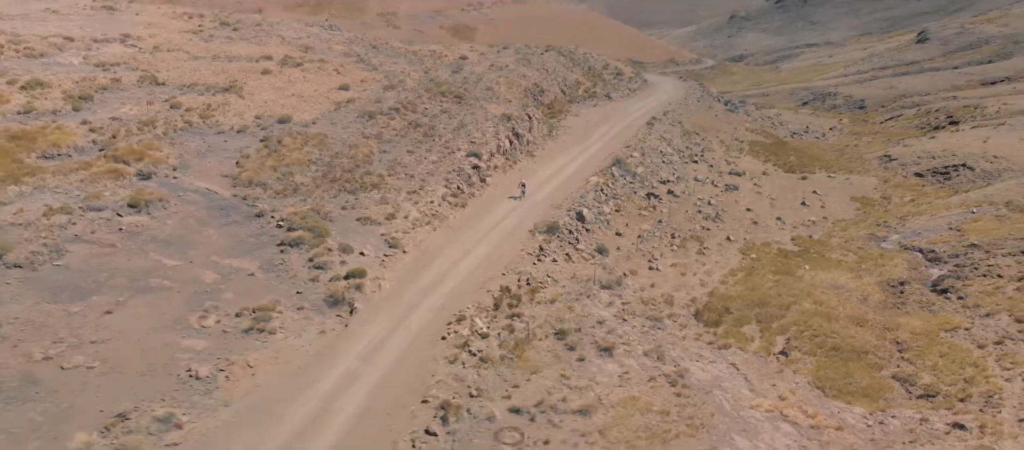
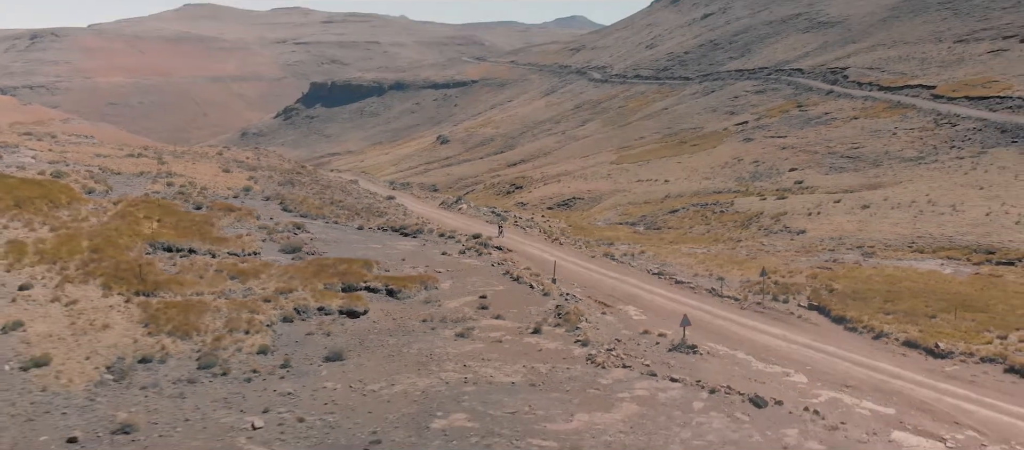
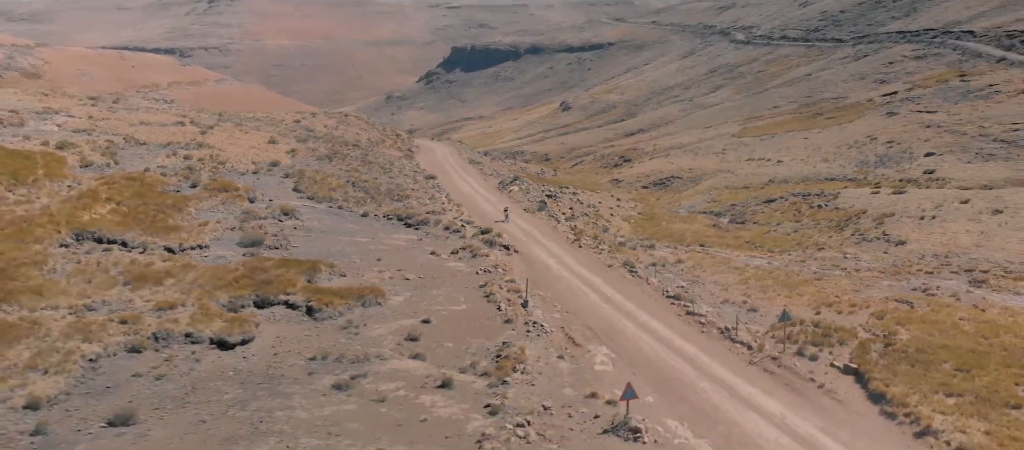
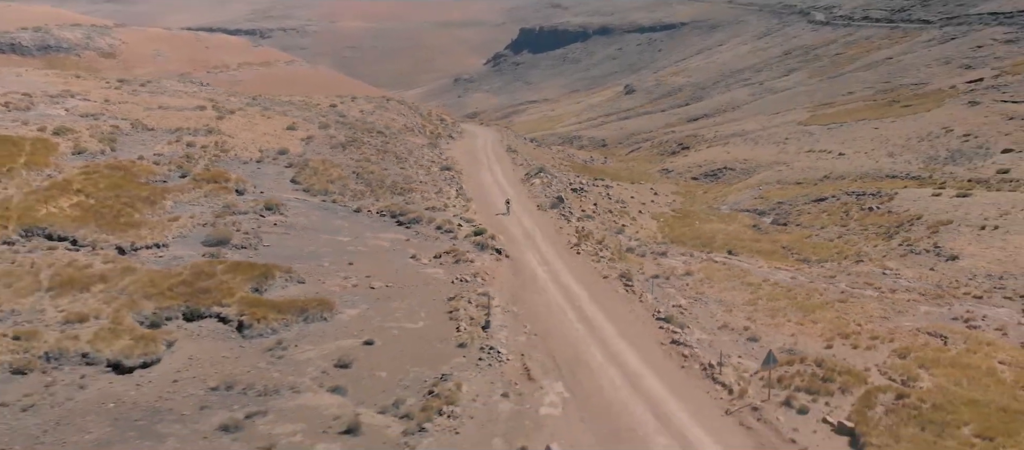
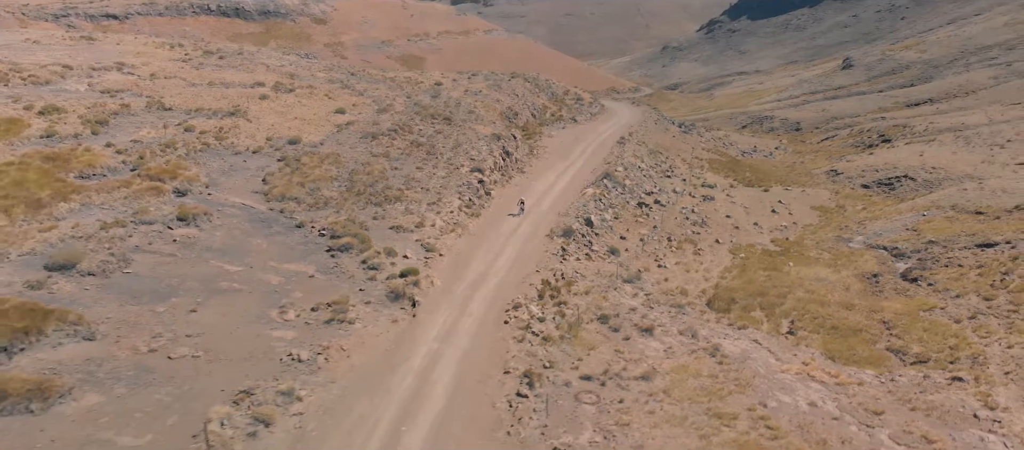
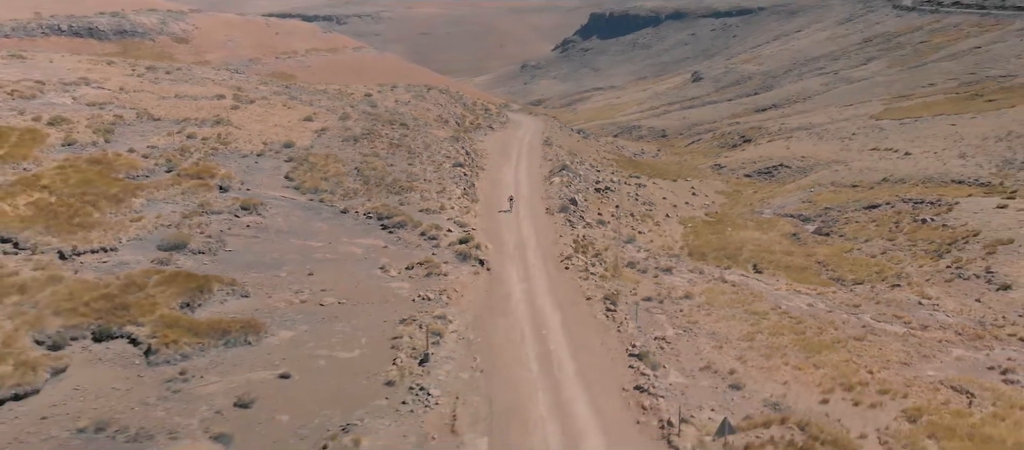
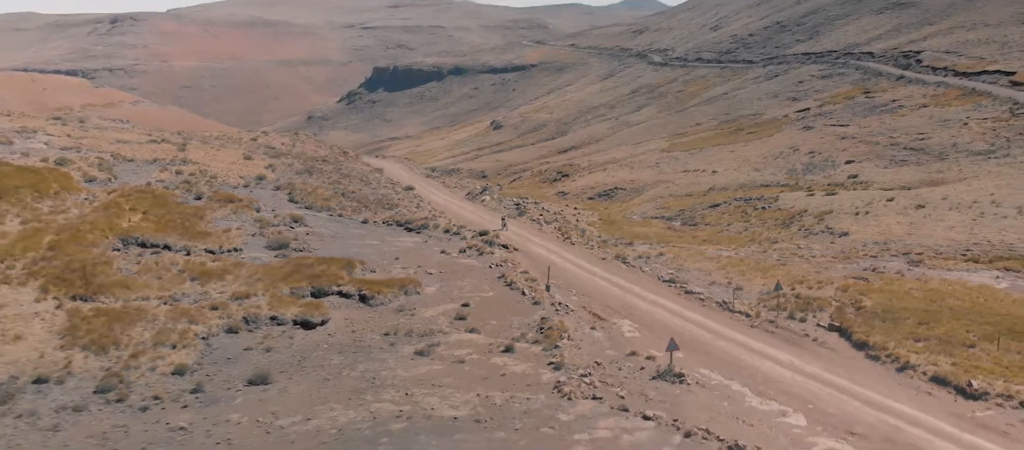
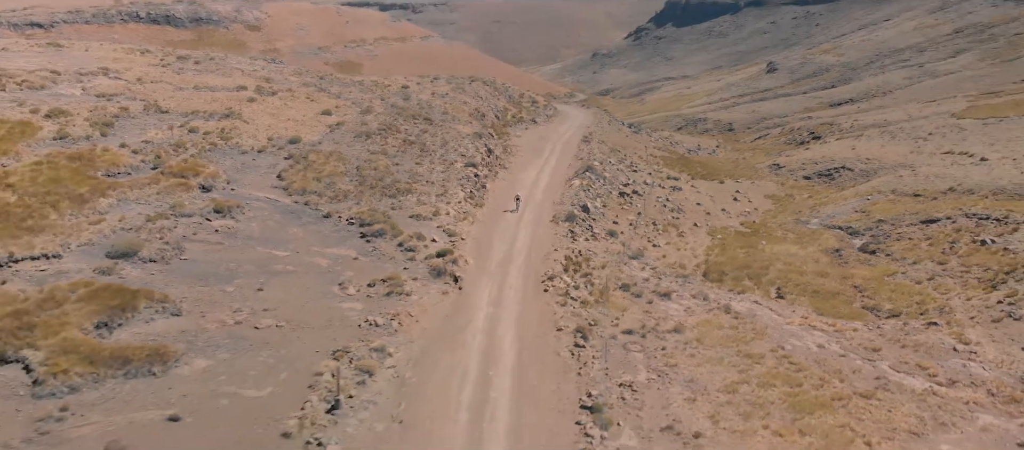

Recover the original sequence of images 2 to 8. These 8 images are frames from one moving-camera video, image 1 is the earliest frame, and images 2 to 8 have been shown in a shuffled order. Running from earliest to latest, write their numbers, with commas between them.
5, 8, 6, 4, 3, 7, 2
